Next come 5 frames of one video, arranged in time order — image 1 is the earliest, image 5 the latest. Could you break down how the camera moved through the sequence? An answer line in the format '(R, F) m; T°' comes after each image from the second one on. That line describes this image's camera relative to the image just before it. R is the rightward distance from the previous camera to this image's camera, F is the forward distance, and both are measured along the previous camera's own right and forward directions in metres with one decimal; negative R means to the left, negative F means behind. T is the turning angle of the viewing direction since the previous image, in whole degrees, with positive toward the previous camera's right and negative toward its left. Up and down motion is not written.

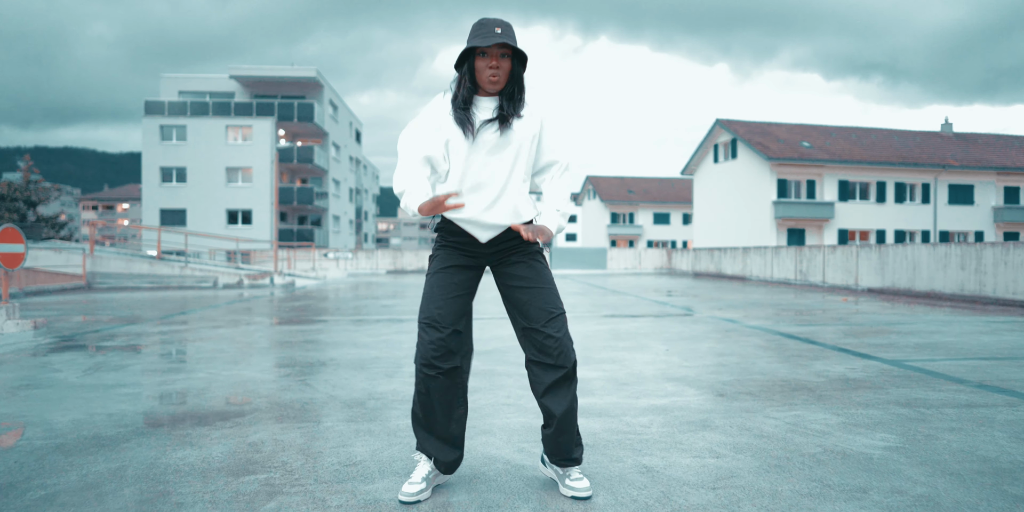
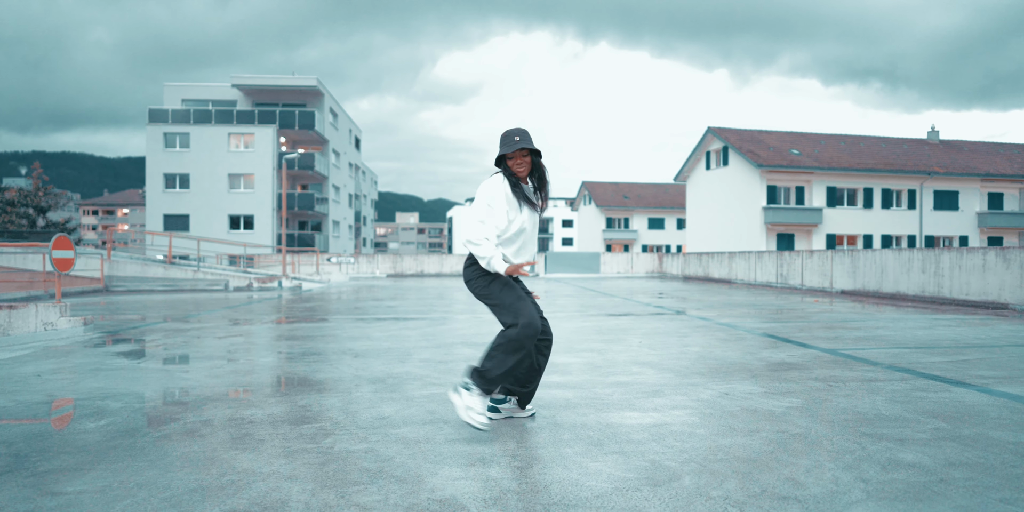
(0.0, -1.0) m; 0°
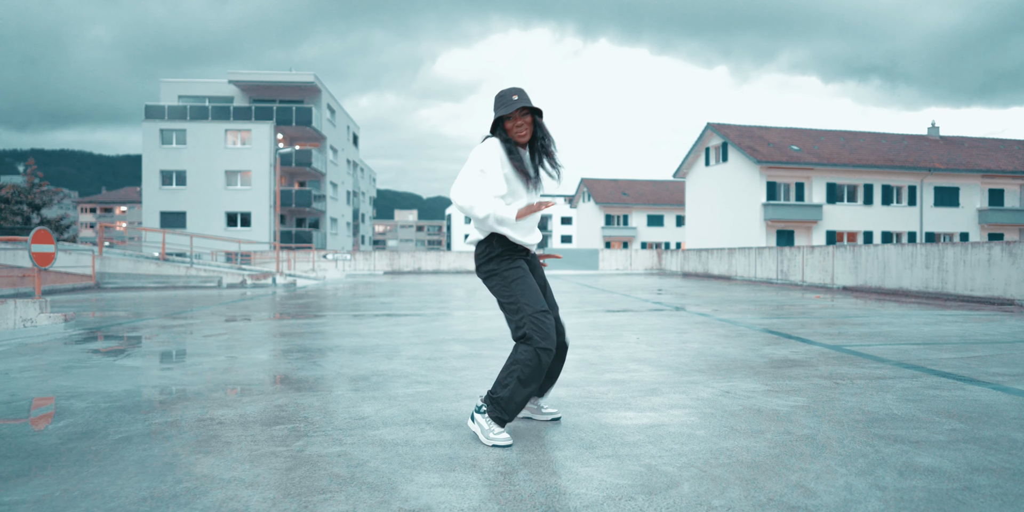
(+0.1, +0.2) m; 0°
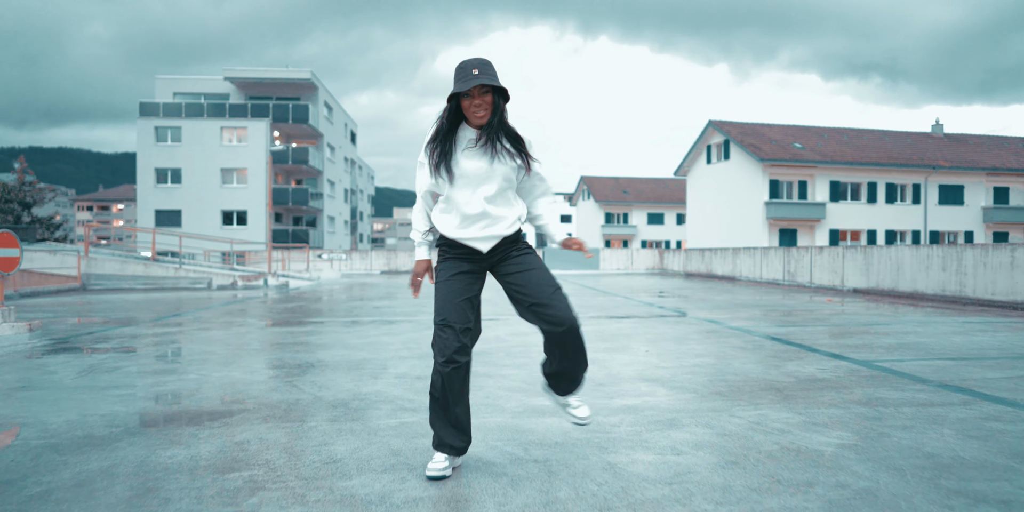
(0.0, +0.6) m; 0°
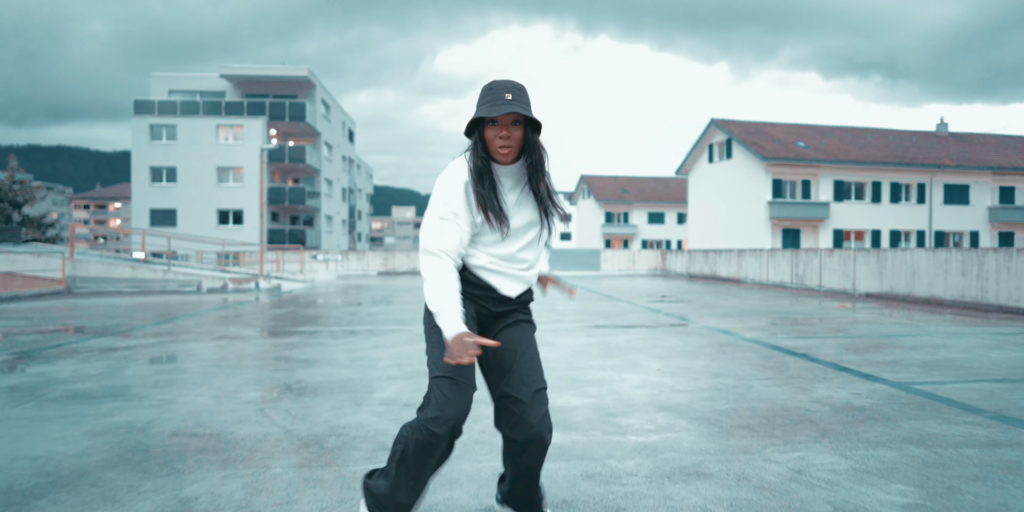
(0.0, +0.6) m; 0°
